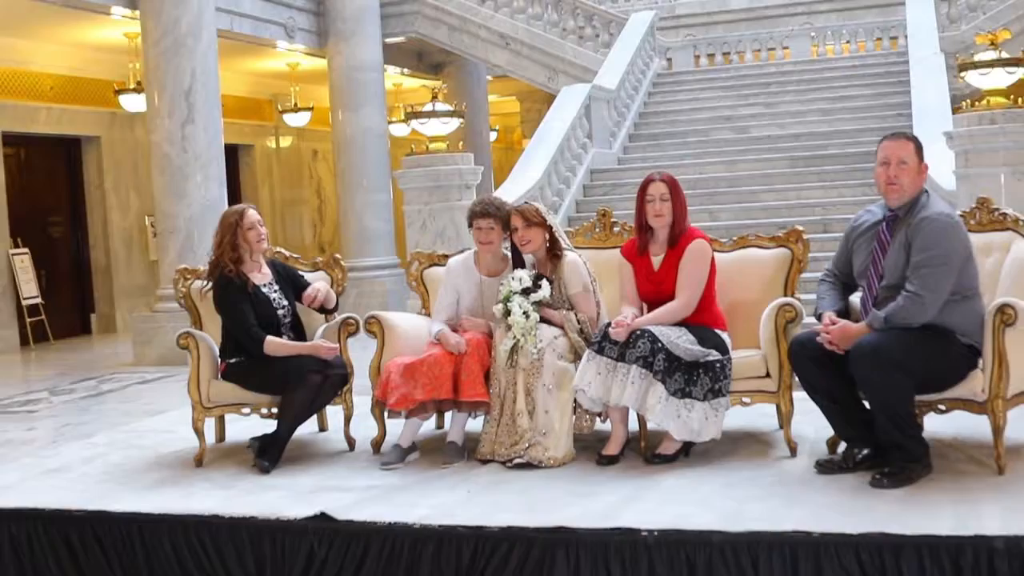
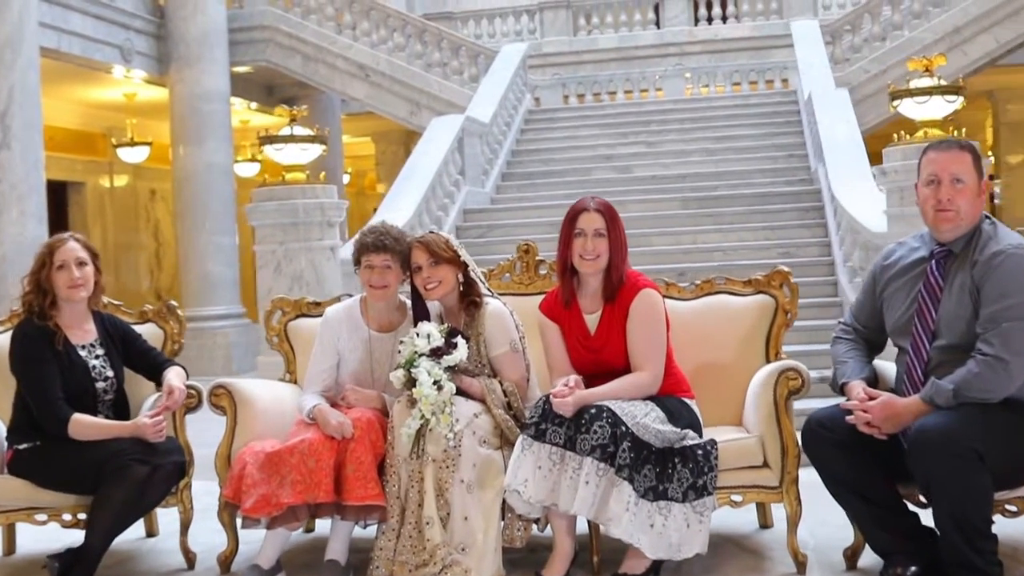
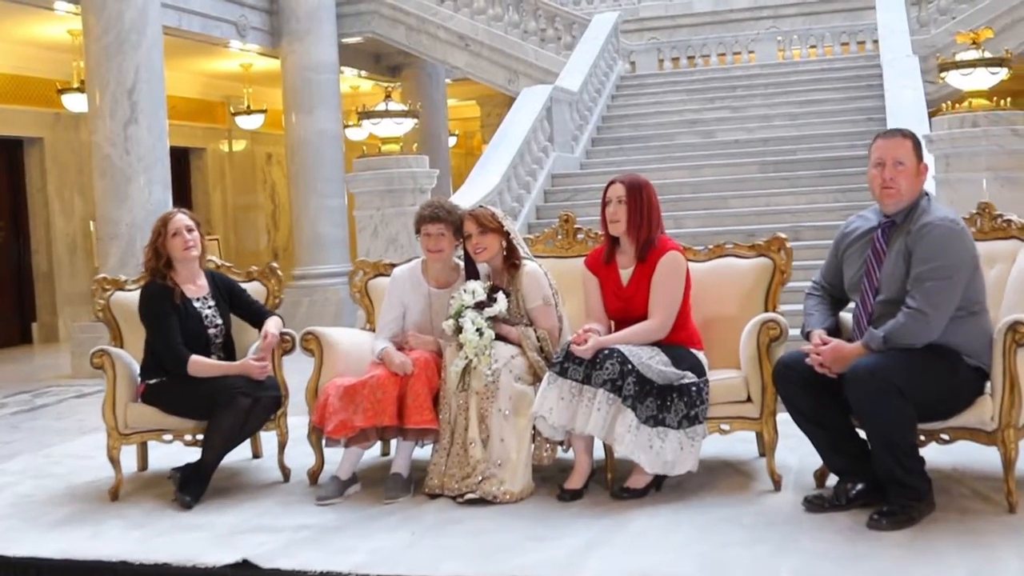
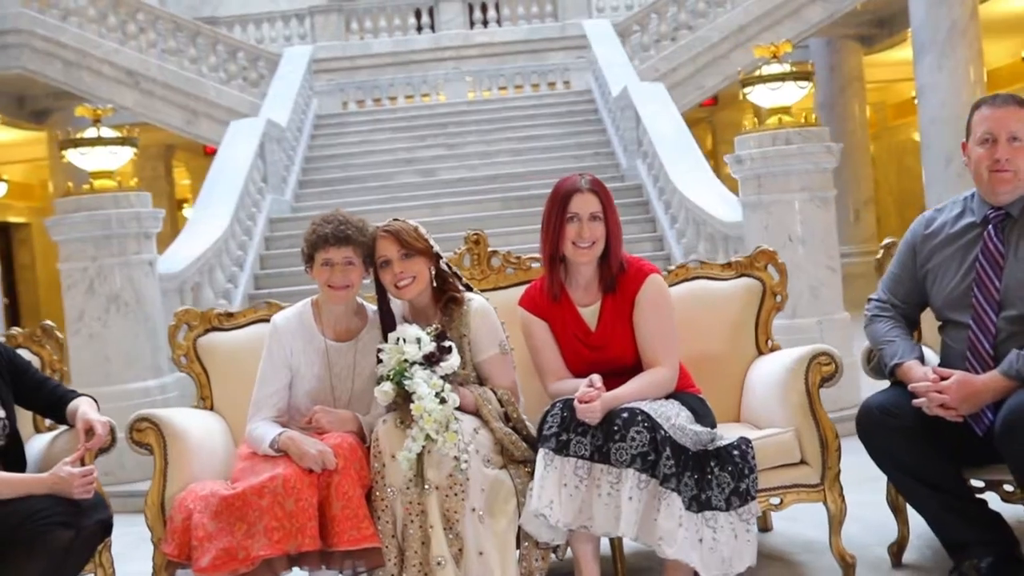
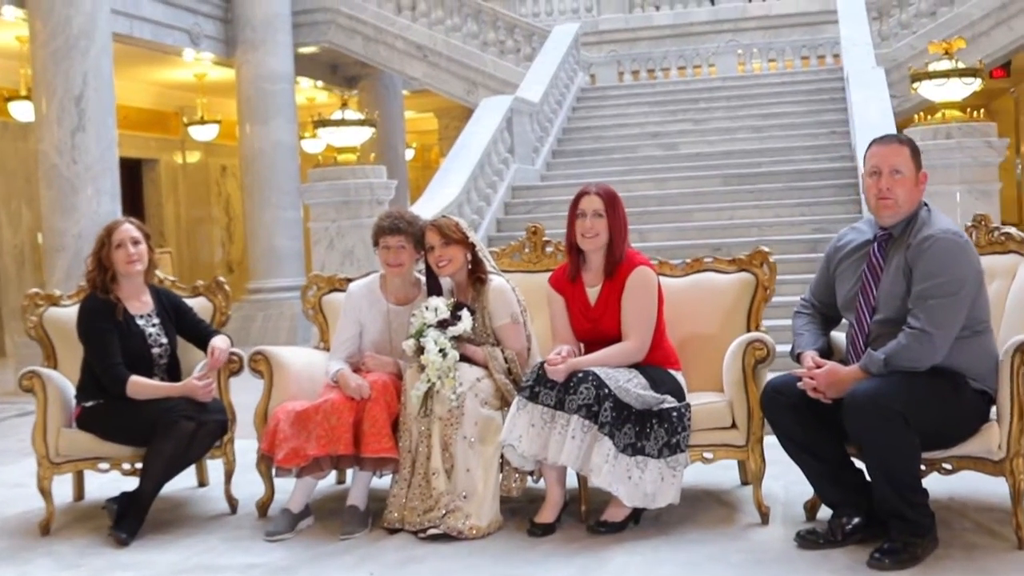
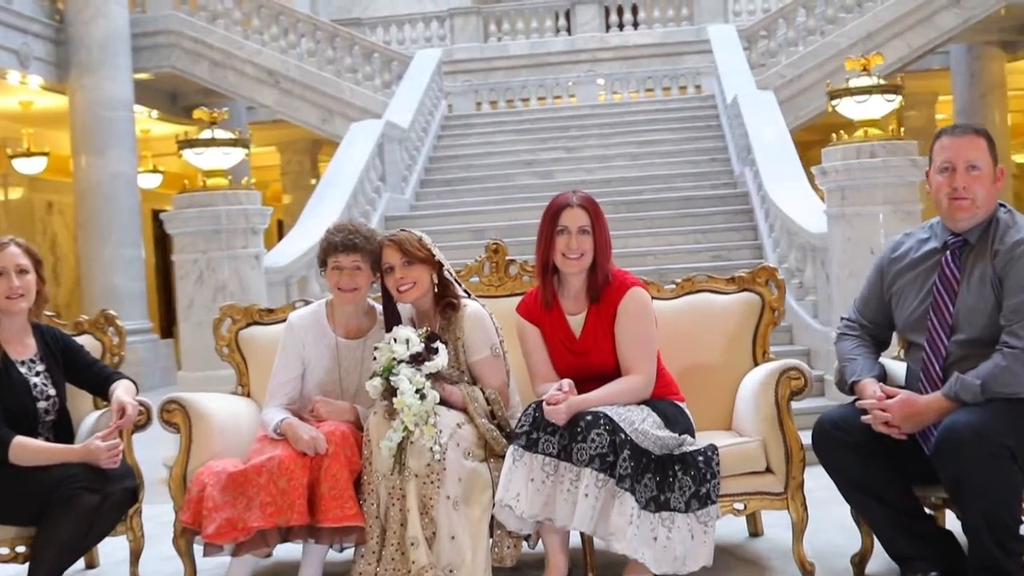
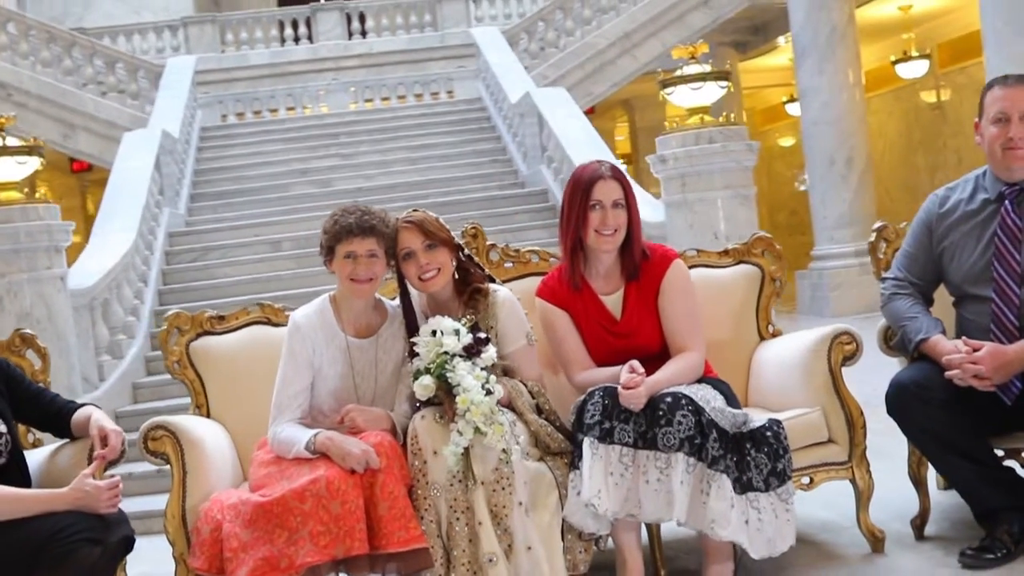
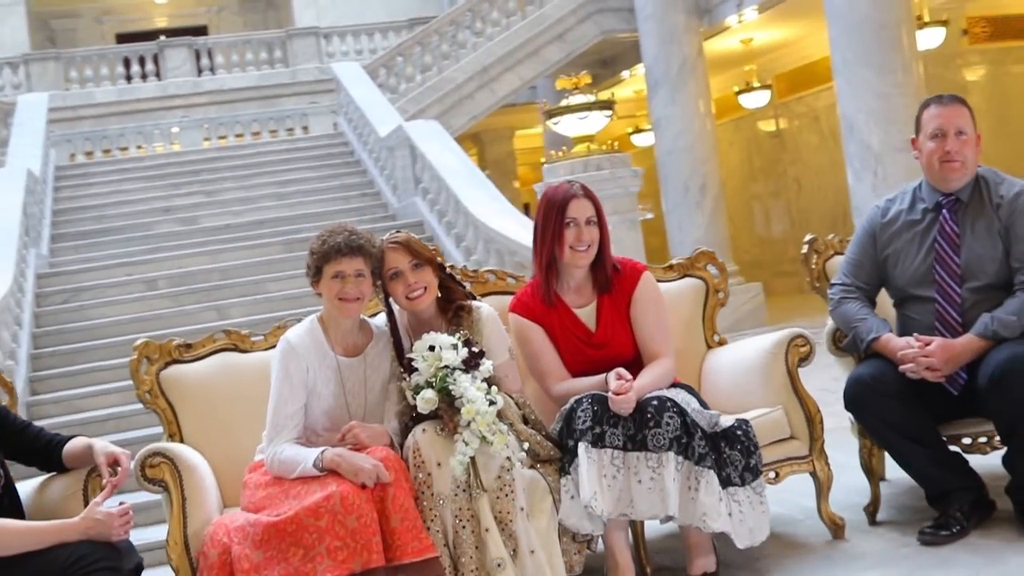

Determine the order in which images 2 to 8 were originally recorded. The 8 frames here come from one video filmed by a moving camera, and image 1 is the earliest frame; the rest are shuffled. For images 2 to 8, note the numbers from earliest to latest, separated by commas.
3, 5, 2, 6, 4, 7, 8
